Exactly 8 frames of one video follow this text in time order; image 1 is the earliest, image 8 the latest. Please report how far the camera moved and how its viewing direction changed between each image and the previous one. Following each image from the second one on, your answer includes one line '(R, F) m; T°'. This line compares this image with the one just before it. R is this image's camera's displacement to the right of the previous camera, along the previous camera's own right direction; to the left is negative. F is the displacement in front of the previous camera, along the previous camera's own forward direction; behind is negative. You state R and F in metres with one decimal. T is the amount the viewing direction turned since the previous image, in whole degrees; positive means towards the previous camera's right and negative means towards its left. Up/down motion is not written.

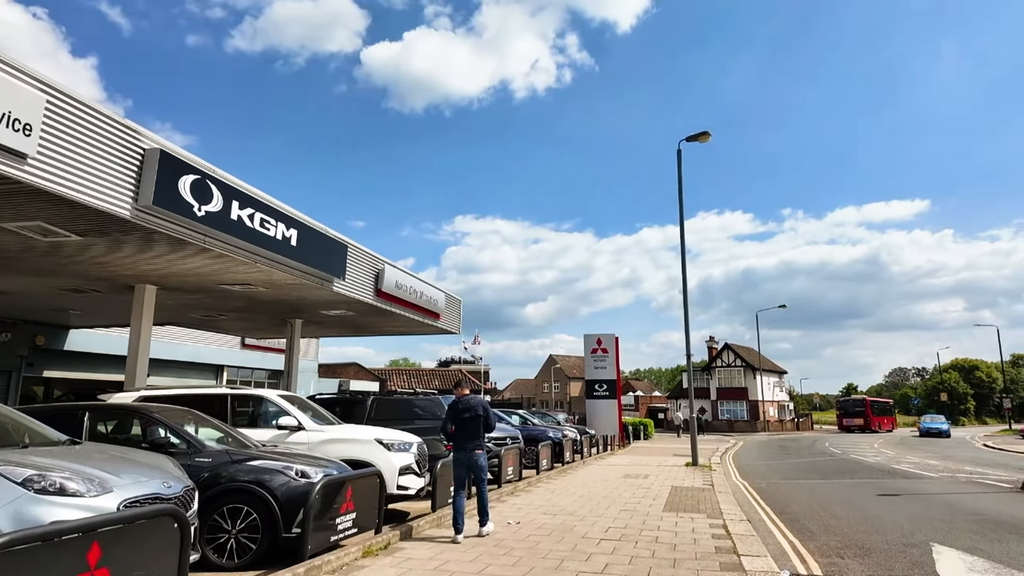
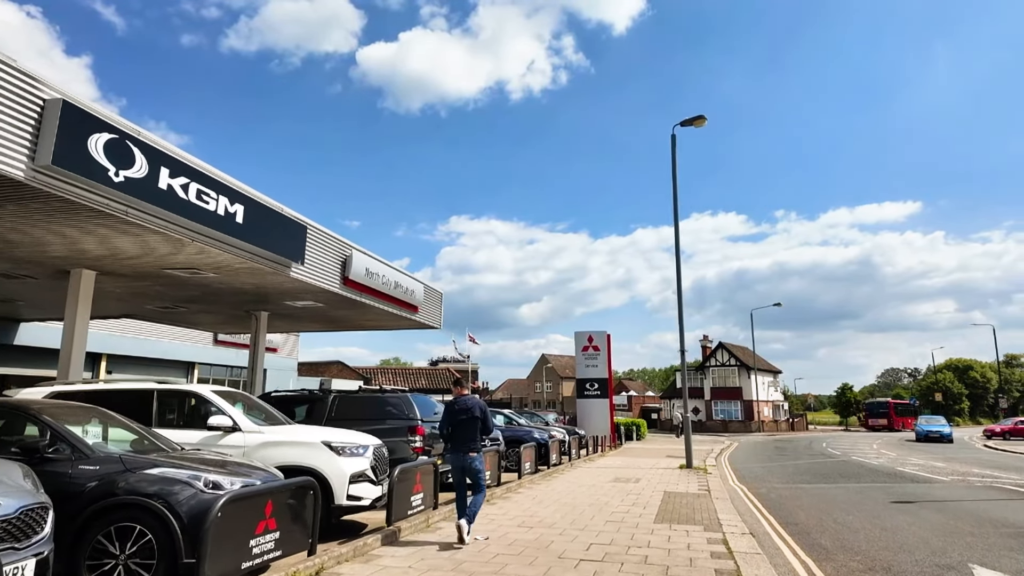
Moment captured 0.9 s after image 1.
(+0.3, +1.2) m; +1°
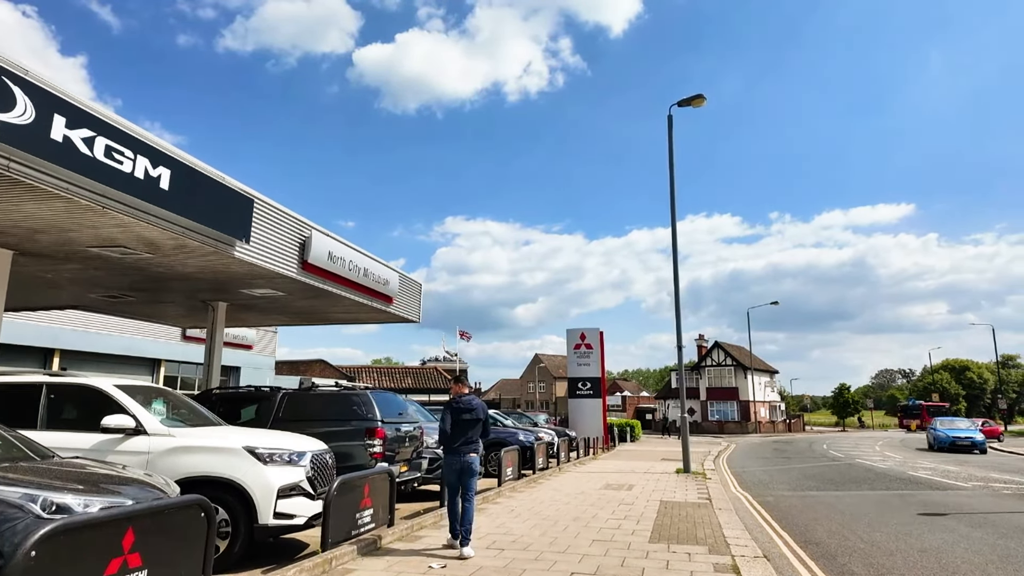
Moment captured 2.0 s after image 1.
(+0.3, +1.4) m; 0°
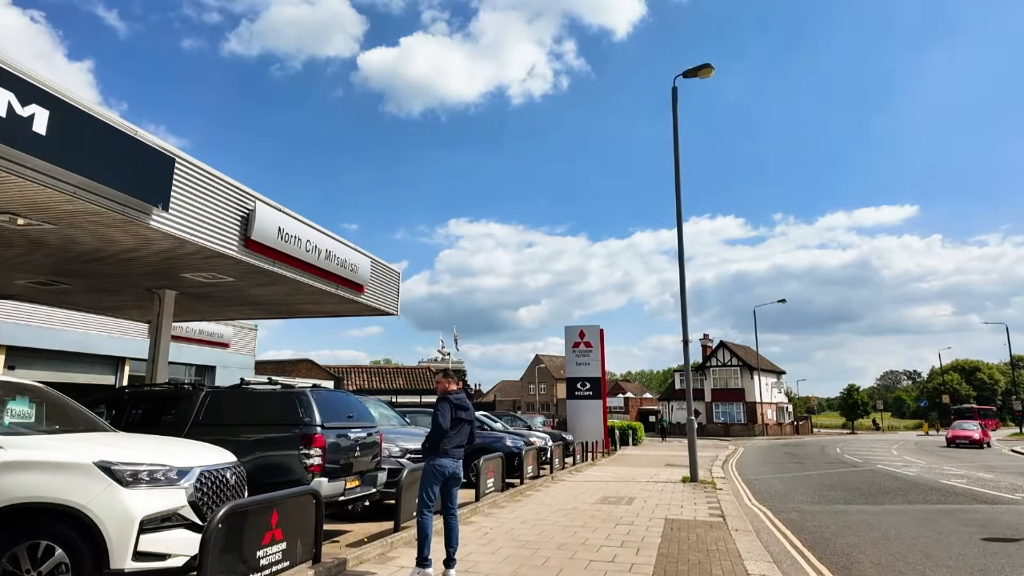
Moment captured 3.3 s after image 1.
(+0.4, +1.7) m; 0°
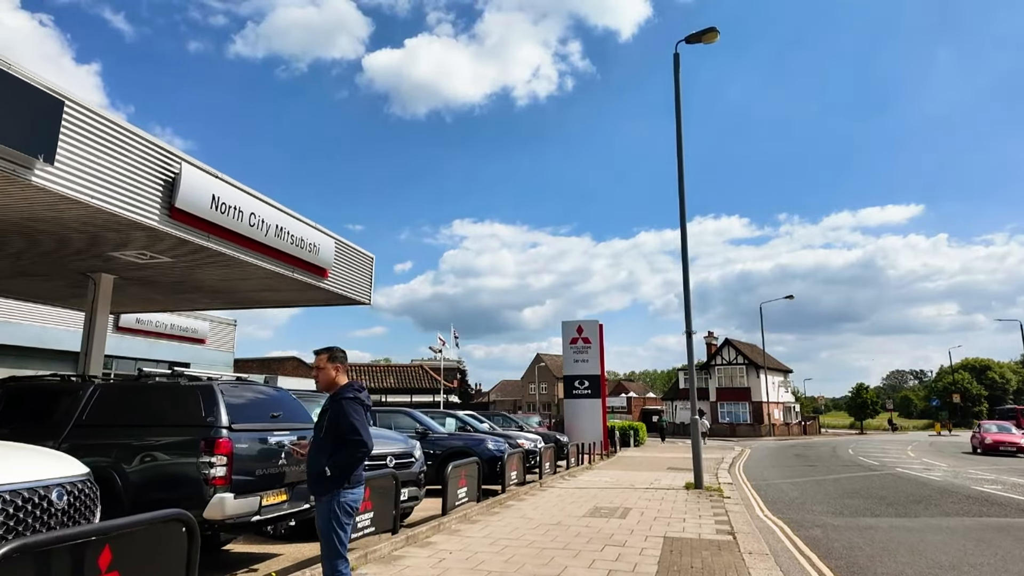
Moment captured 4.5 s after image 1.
(+0.4, +1.5) m; 0°
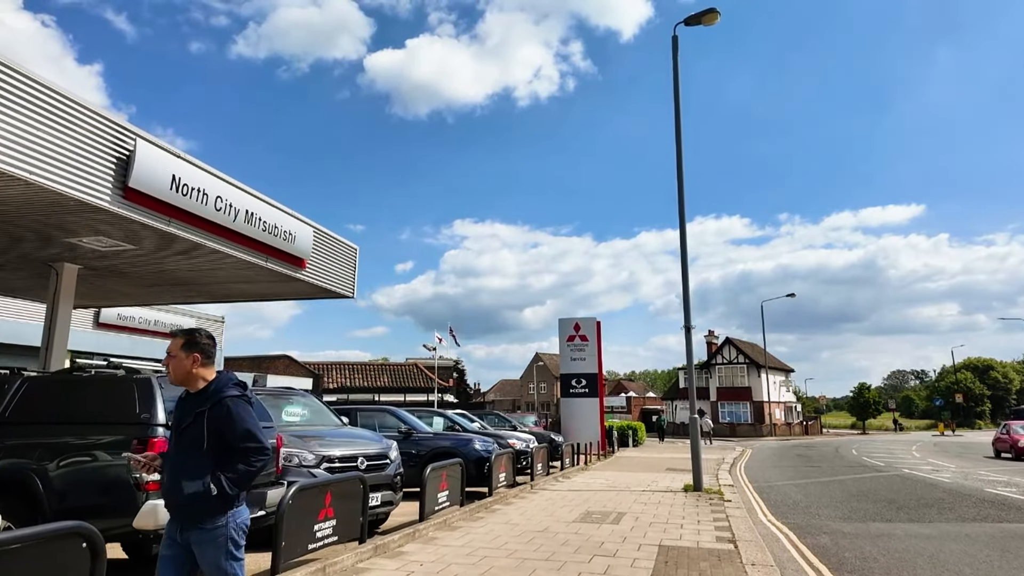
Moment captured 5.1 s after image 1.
(+0.2, +0.7) m; 0°
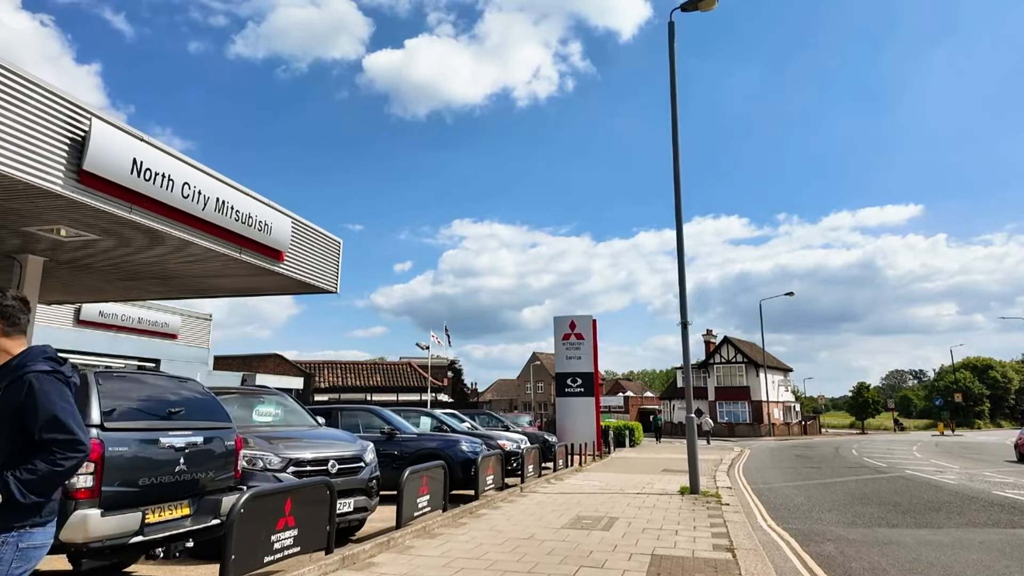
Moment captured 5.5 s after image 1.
(+0.2, +0.5) m; 0°
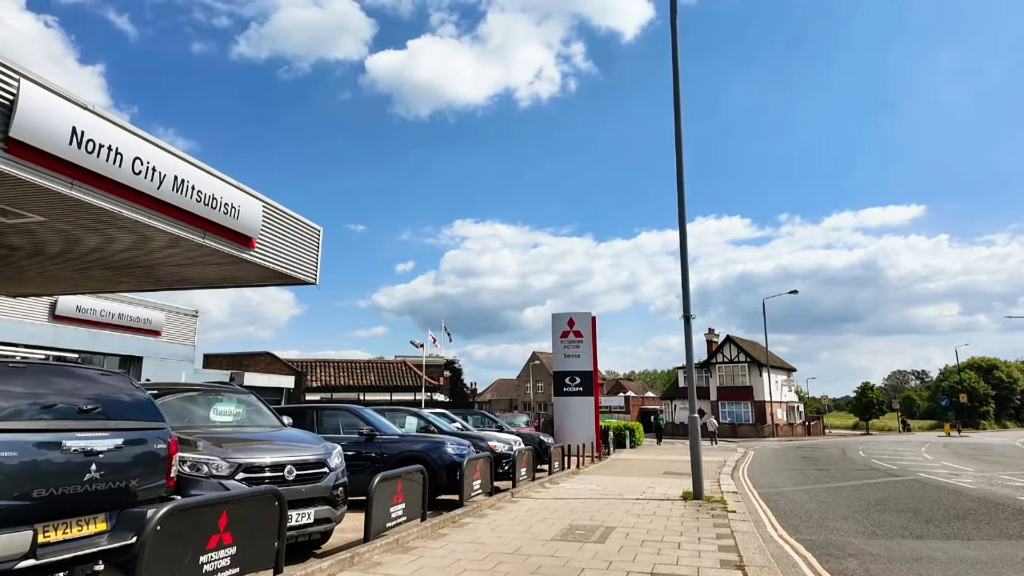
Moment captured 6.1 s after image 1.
(+0.2, +0.8) m; 0°
